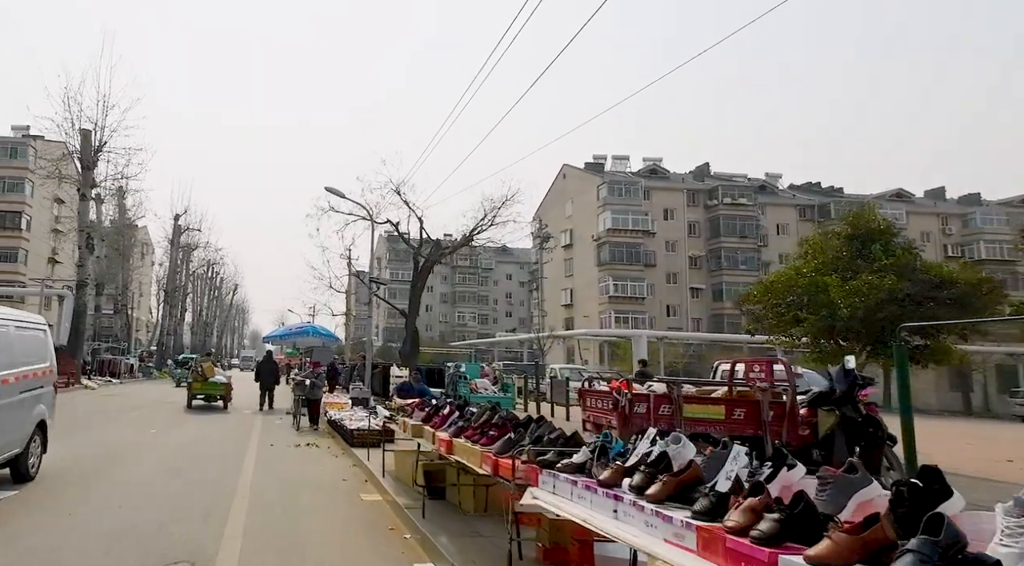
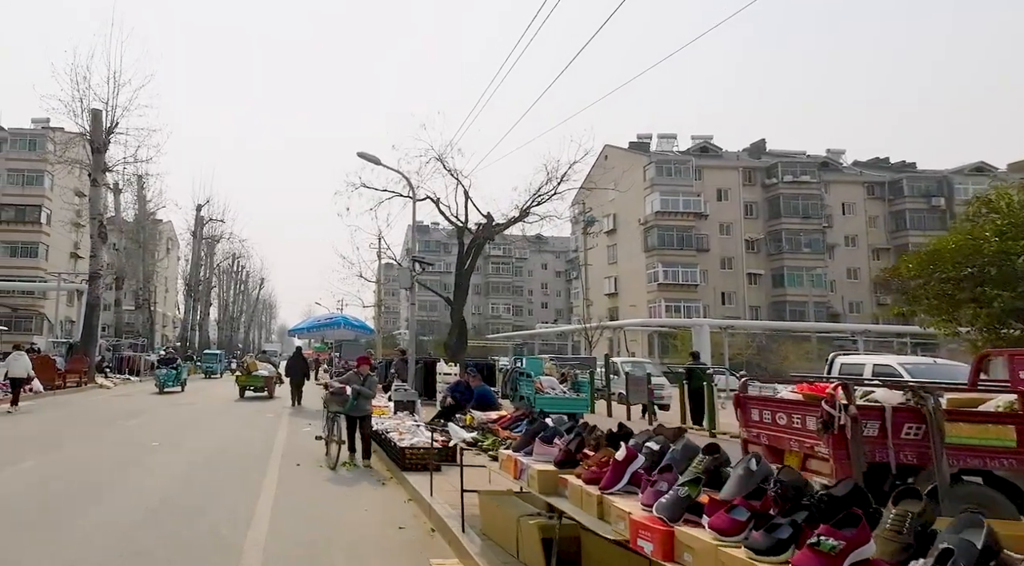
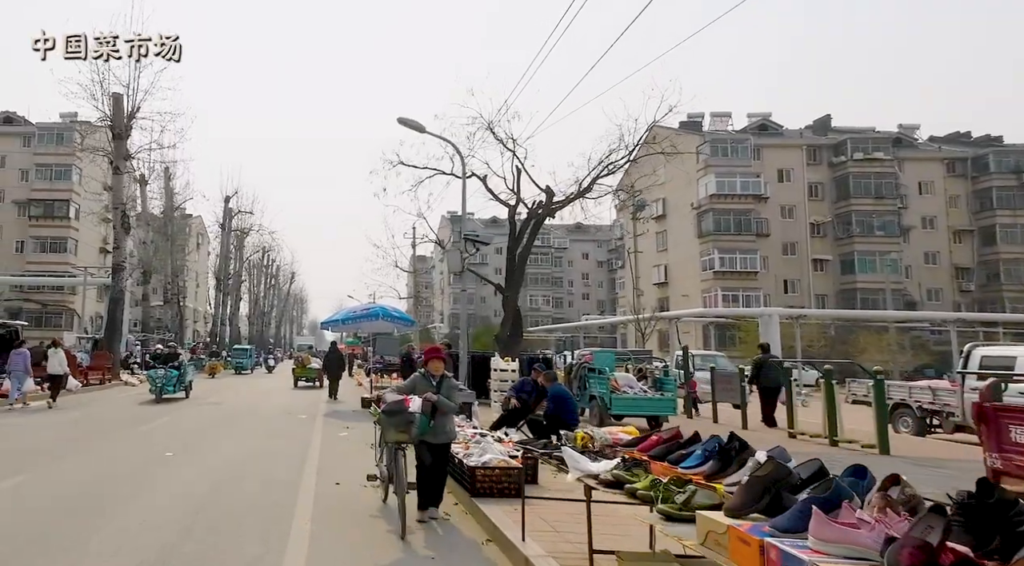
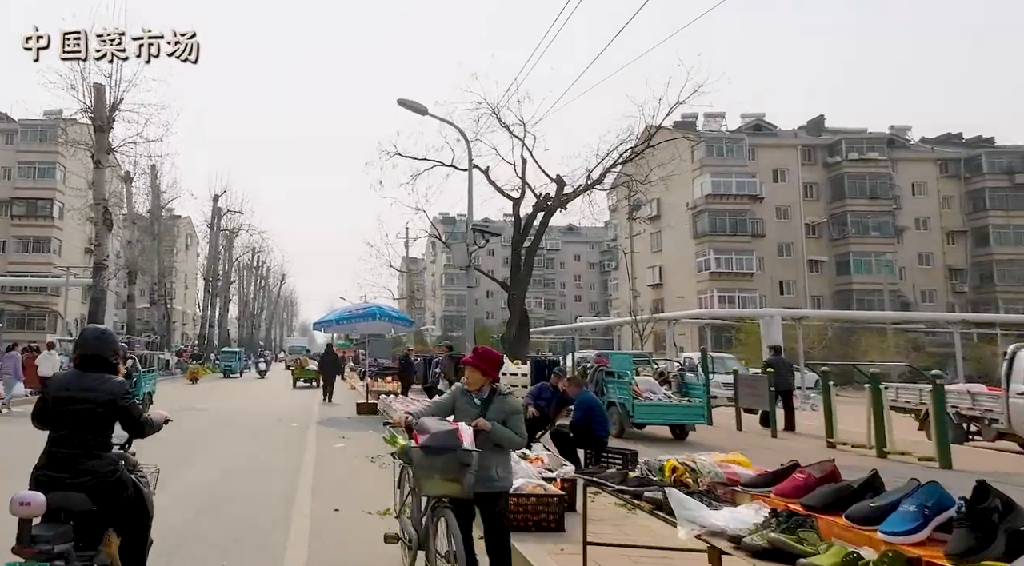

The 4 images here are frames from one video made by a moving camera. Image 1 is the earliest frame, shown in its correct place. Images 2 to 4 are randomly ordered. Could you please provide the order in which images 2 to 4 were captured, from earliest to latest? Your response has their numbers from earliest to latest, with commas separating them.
2, 3, 4
